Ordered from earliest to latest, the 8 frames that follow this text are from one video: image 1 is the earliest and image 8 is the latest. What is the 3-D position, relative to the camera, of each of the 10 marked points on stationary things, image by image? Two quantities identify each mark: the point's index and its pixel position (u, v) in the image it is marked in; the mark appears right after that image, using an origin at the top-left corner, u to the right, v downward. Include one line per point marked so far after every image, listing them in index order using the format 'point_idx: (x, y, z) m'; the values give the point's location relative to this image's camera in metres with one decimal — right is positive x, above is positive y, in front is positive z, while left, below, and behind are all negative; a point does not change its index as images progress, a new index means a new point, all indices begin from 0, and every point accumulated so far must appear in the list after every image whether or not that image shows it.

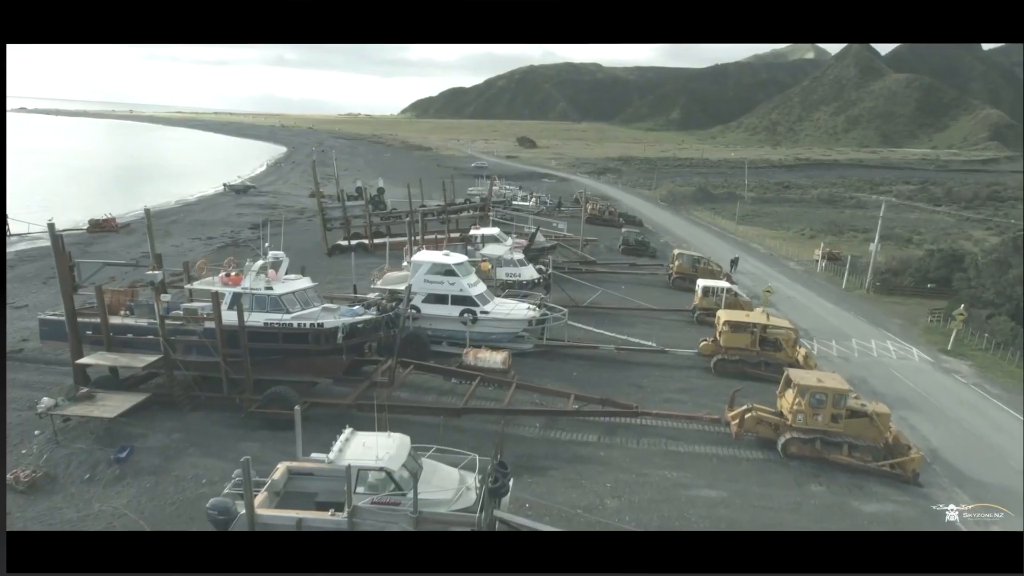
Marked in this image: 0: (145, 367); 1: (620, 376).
0: (-7.7, -1.7, +14.5) m
1: (+2.7, -2.2, +17.4) m
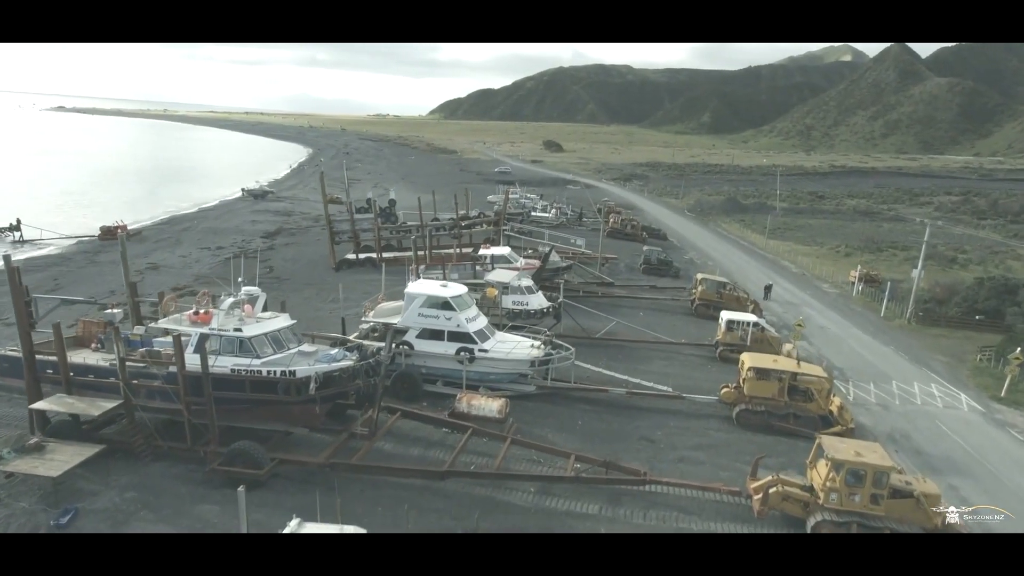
0: (-7.8, -2.4, +13.2) m
1: (+2.7, -3.1, +15.7) m
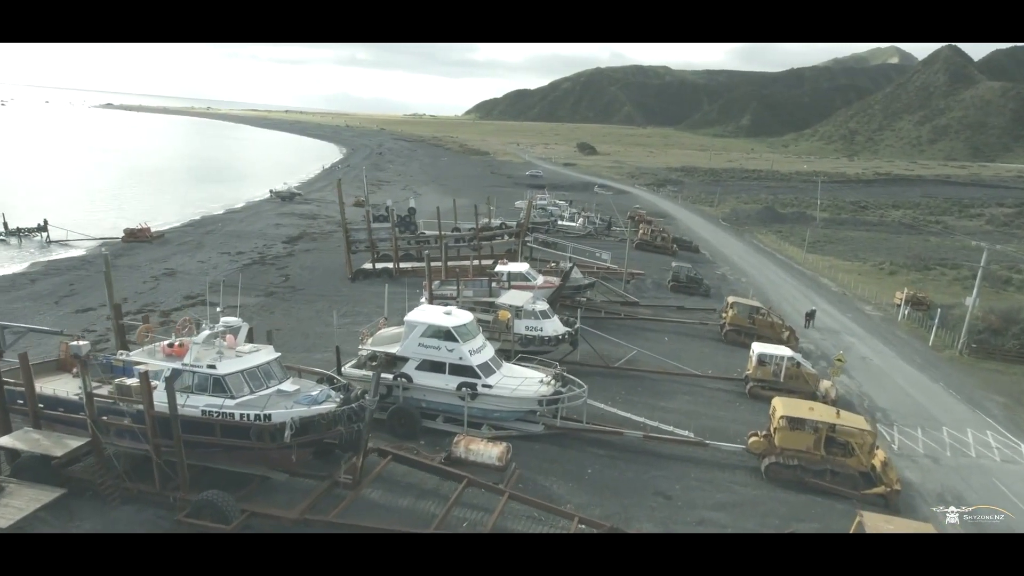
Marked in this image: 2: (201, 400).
0: (-7.8, -2.9, +12.2) m
1: (+2.8, -3.8, +14.2) m
2: (-5.4, -1.9, +12.1) m
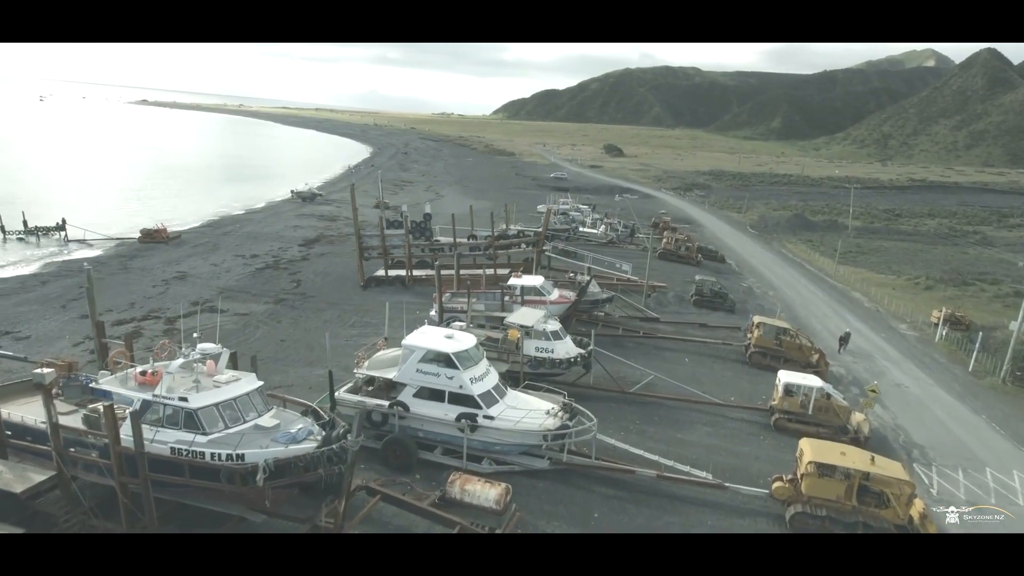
0: (-7.9, -3.3, +11.4) m
1: (+2.7, -4.4, +12.9) m
2: (-5.5, -2.3, +11.1) m
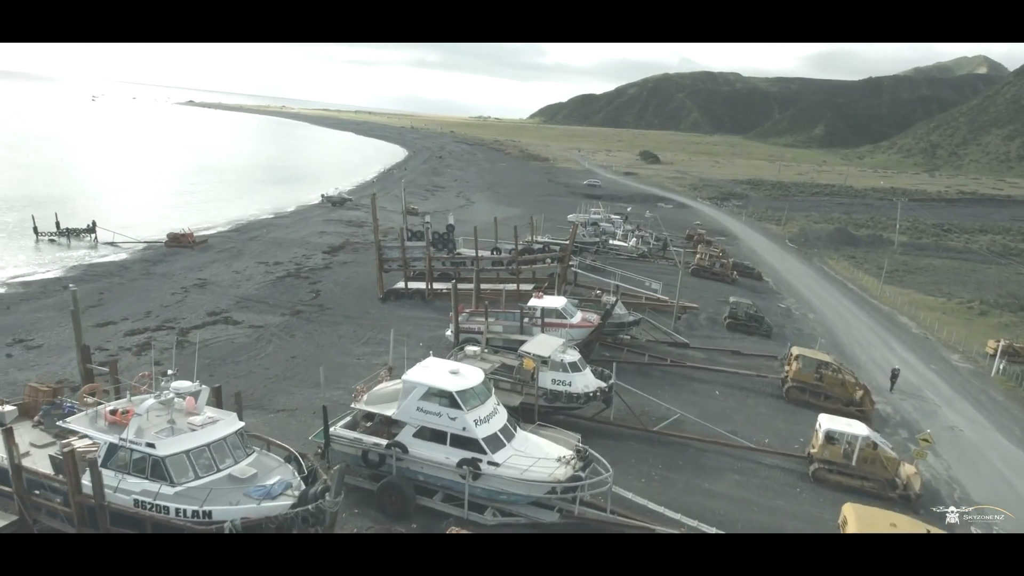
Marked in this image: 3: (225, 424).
0: (-7.9, -3.7, +10.4) m
1: (+2.8, -5.1, +11.5) m
2: (-5.5, -2.9, +10.1) m
3: (-4.6, -2.2, +11.0) m
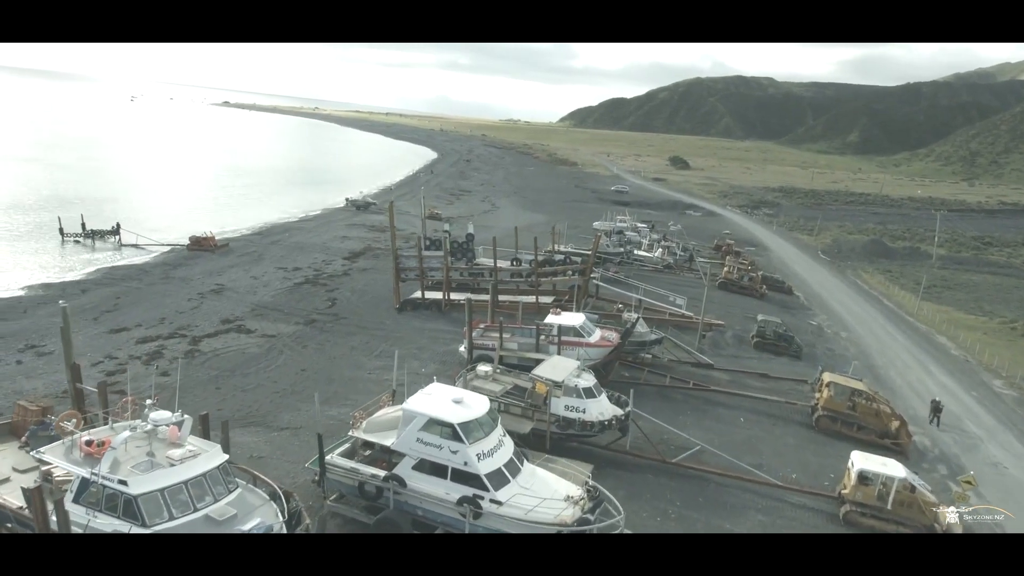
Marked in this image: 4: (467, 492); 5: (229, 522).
0: (-7.9, -4.0, +9.8) m
1: (+2.8, -5.6, +10.5) m
2: (-5.5, -3.2, +9.4) m
3: (-4.6, -2.5, +10.3) m
4: (-0.8, -3.6, +12.3) m
5: (-3.9, -3.3, +9.9) m
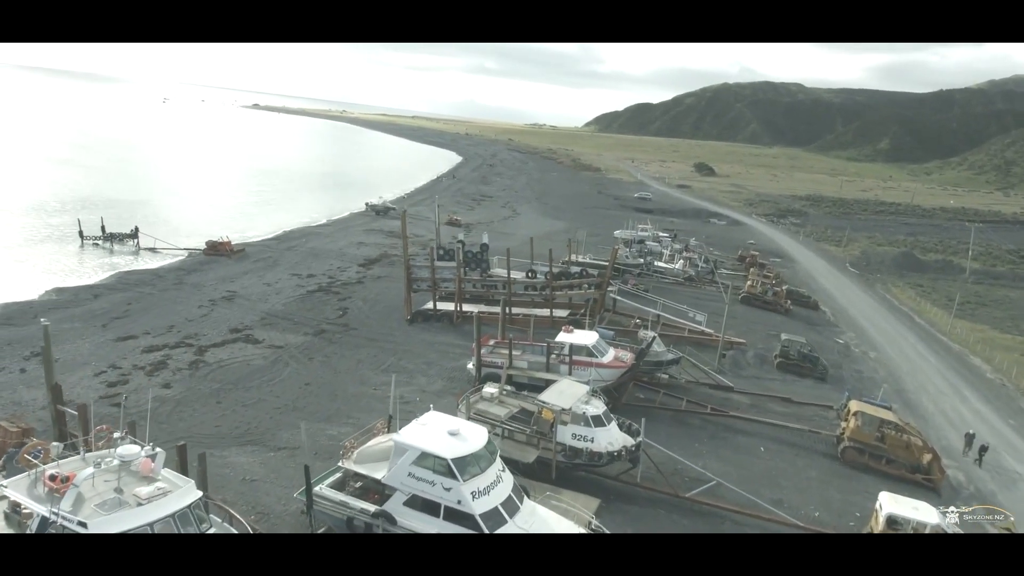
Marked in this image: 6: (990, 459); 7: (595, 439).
0: (-8.1, -4.3, +9.2) m
1: (+2.6, -6.0, +9.5) m
2: (-5.6, -3.5, +8.8) m
3: (-4.7, -2.9, +9.6) m
4: (-0.8, -4.0, +11.4) m
5: (-4.1, -3.6, +9.1) m
6: (+13.5, -4.8, +19.7) m
7: (+1.9, -3.4, +15.7) m
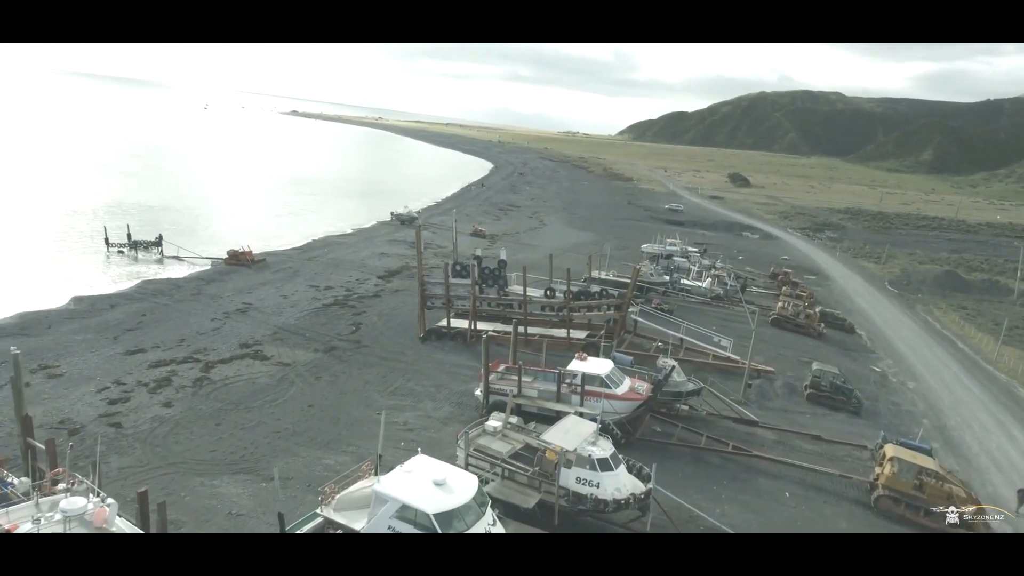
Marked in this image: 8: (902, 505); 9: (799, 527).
0: (-8.4, -4.8, +8.5) m
1: (+2.3, -6.7, +8.3) m
2: (-5.9, -4.0, +7.9) m
3: (-4.9, -3.4, +8.8) m
4: (-1.0, -4.6, +10.4) m
5: (-4.3, -4.1, +8.2) m
6: (+13.7, -5.7, +18.0) m
7: (+1.9, -4.1, +14.6) m
8: (+9.3, -5.2, +16.6) m
9: (+6.5, -5.4, +15.7) m
